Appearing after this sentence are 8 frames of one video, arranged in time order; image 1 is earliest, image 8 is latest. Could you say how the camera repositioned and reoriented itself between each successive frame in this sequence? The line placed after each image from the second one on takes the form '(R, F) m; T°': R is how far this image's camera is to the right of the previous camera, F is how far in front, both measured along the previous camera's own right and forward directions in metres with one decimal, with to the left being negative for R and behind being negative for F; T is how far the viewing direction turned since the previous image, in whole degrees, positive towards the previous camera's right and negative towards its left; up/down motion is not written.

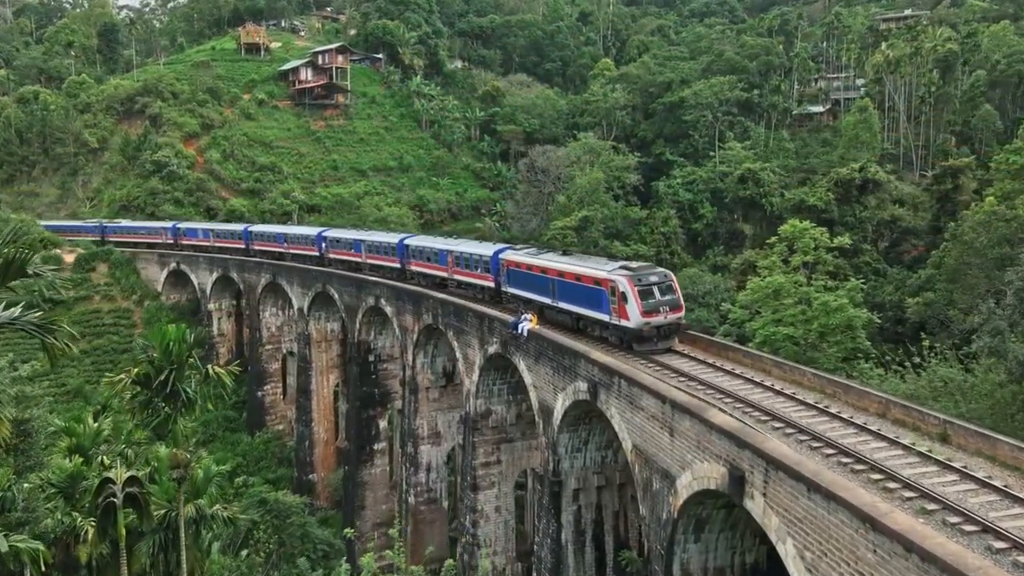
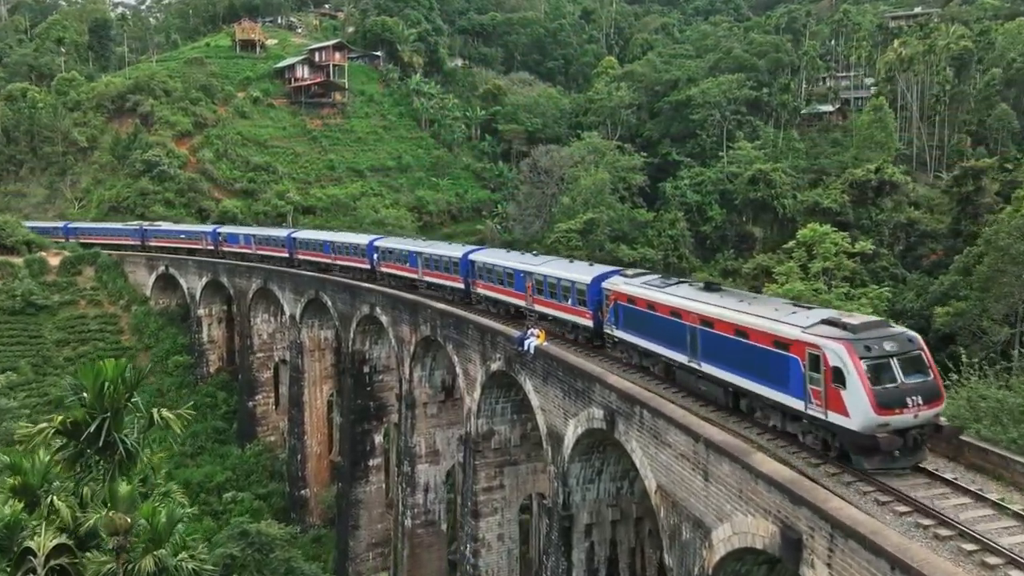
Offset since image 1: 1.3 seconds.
(-0.1, +1.2) m; 0°
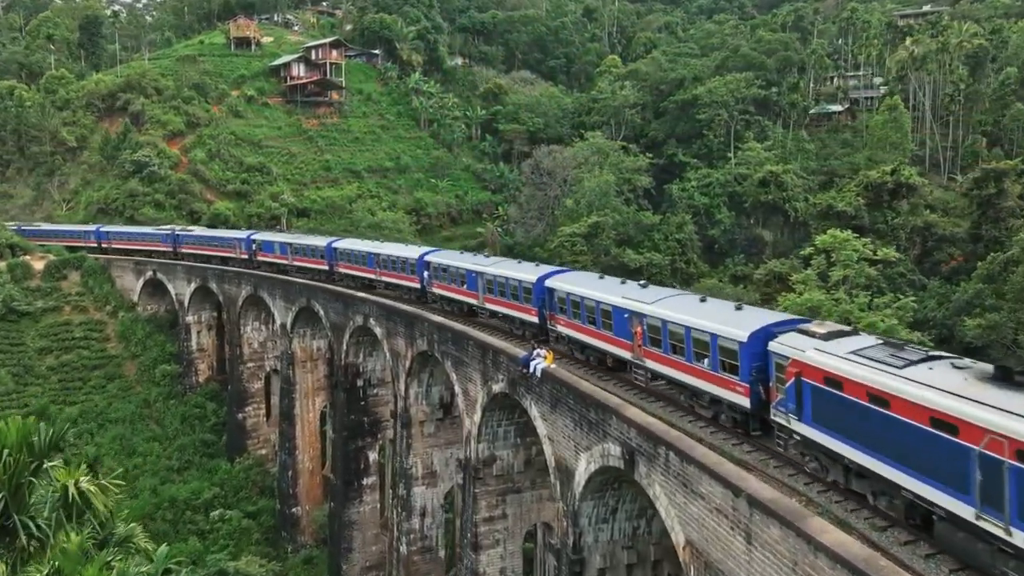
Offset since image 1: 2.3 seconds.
(0.0, +1.1) m; 0°
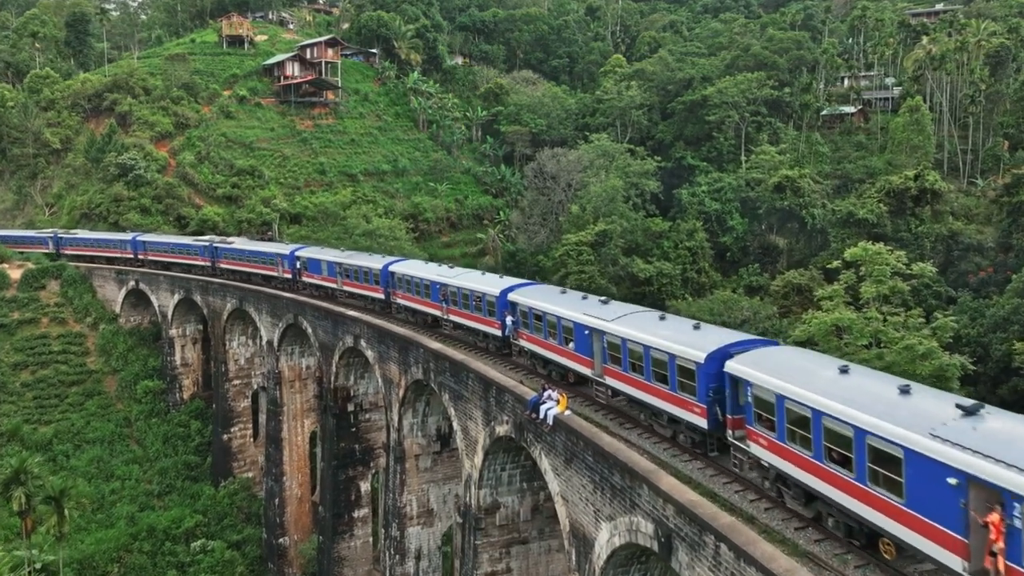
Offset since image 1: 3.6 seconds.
(-0.1, +1.5) m; 0°
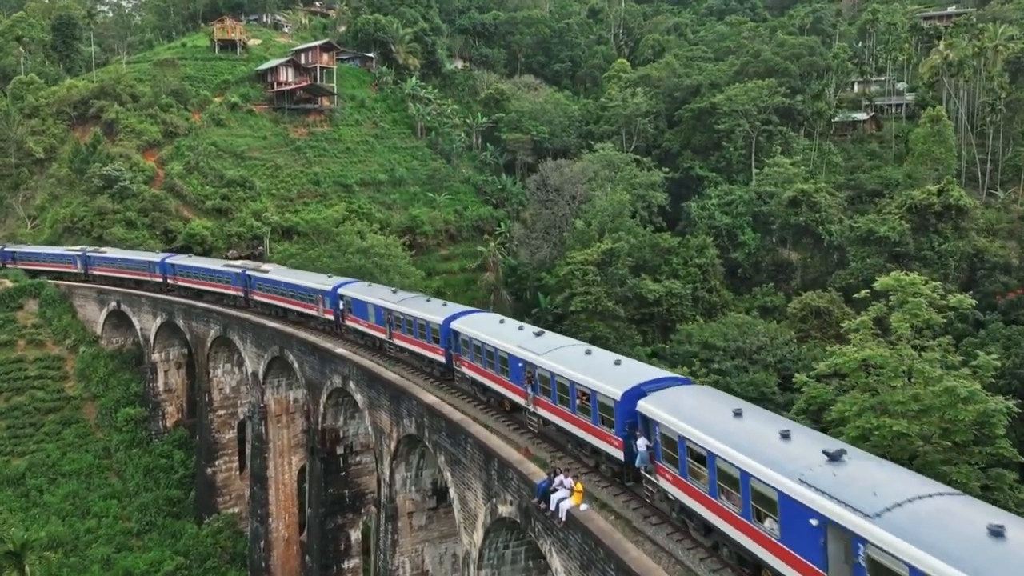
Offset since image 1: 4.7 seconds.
(0.0, +1.4) m; 0°
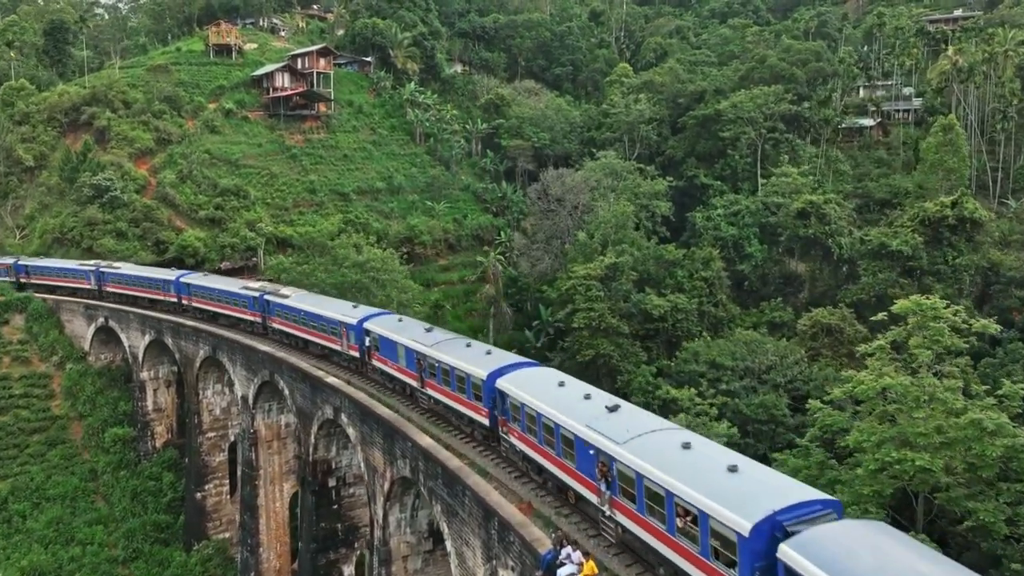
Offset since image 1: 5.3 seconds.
(0.0, +0.8) m; 0°
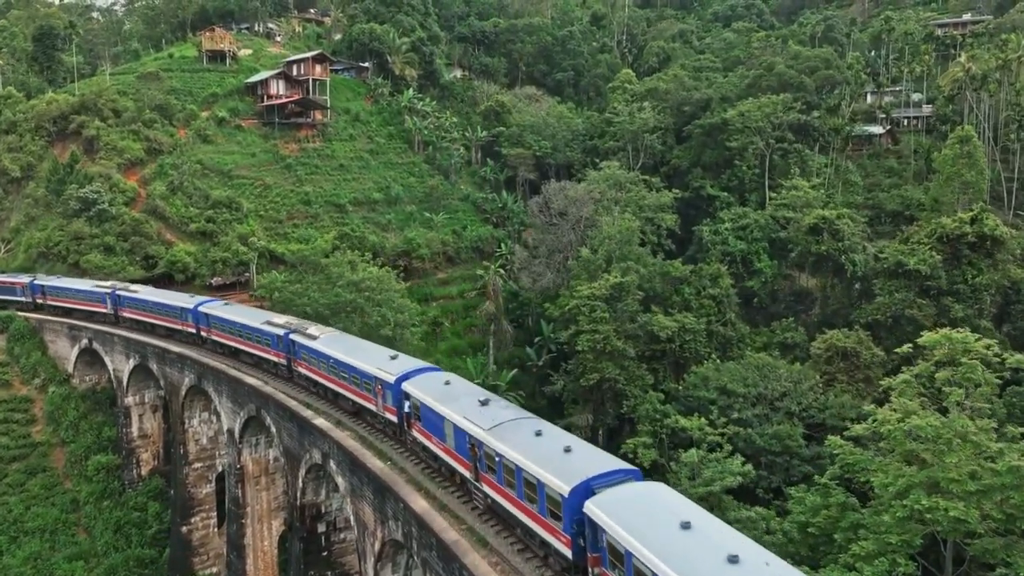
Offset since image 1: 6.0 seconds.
(0.0, +1.0) m; 0°
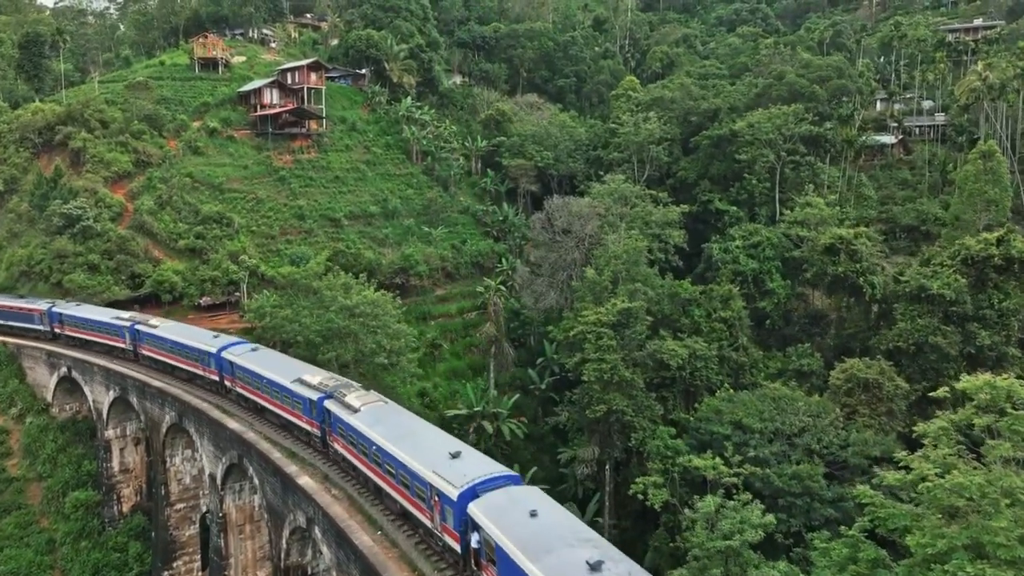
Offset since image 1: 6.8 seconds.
(0.0, +1.2) m; 0°
